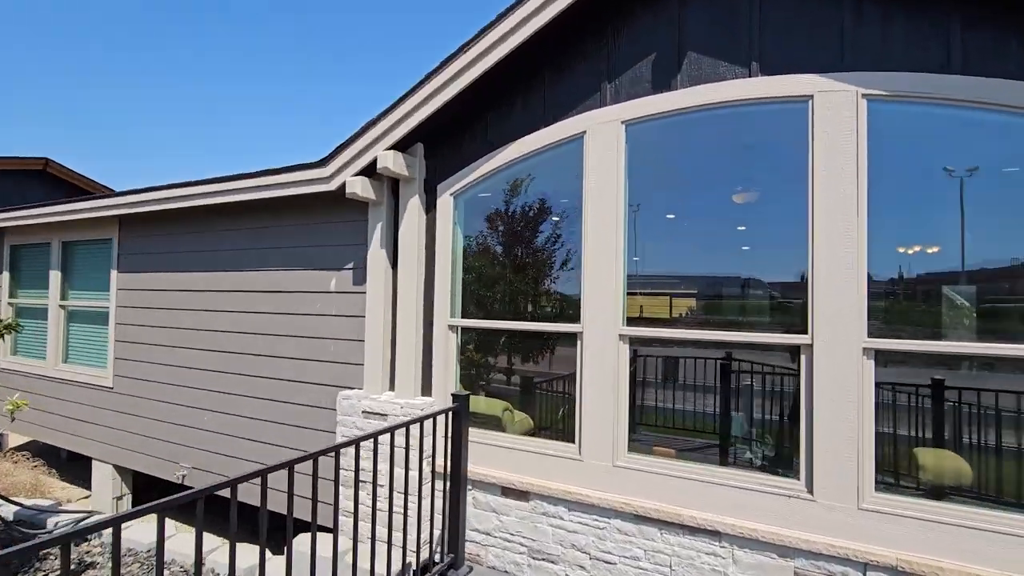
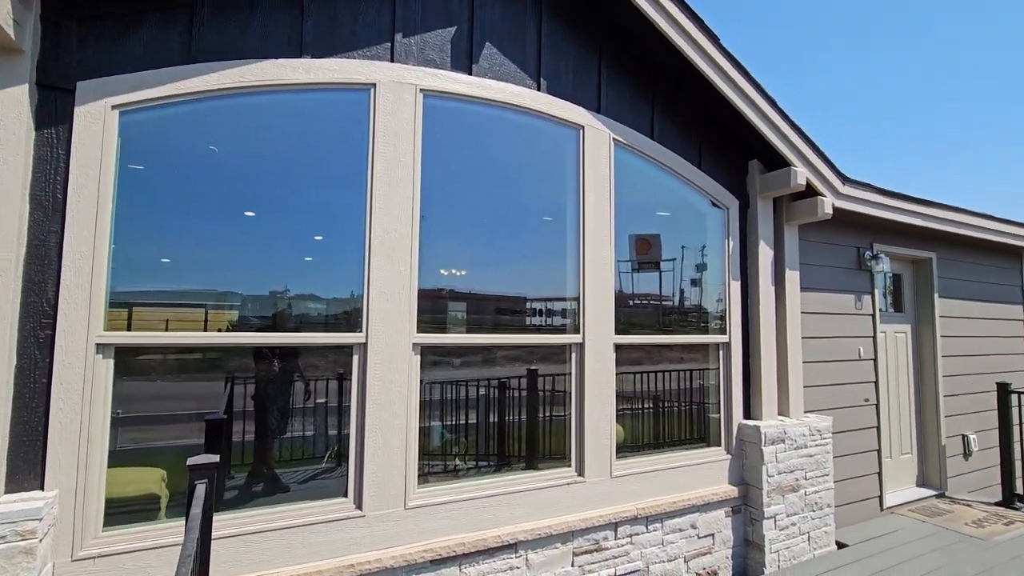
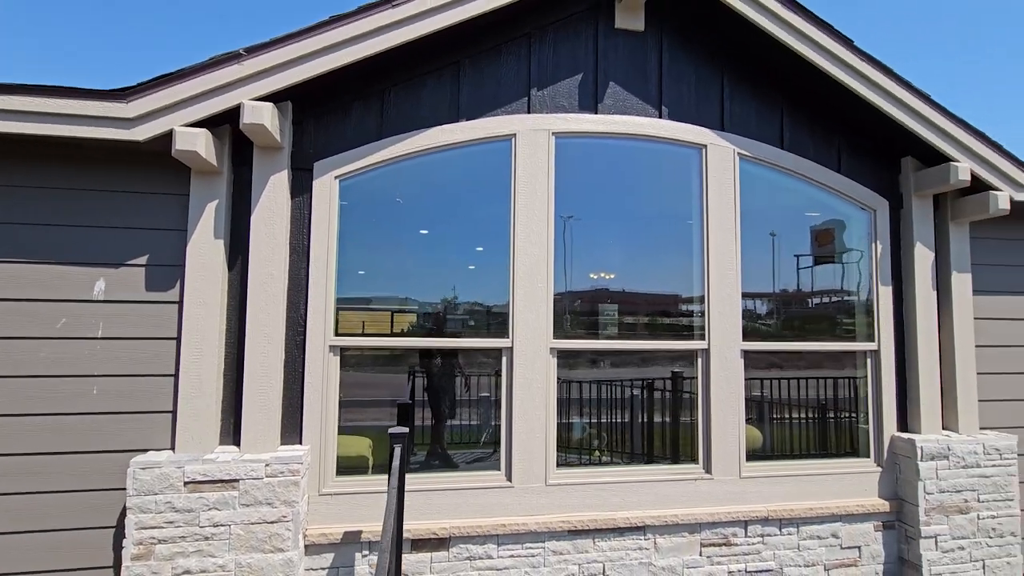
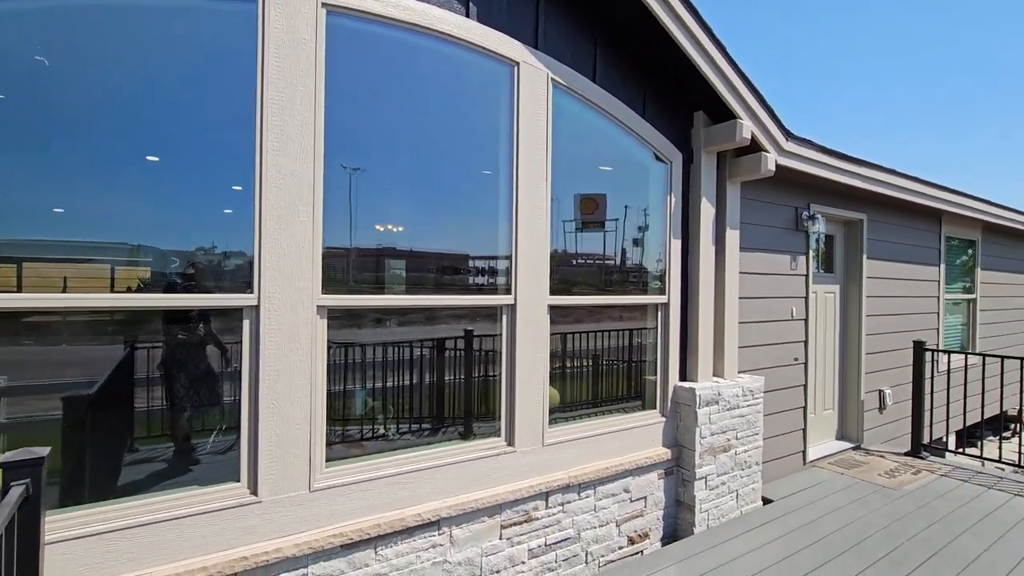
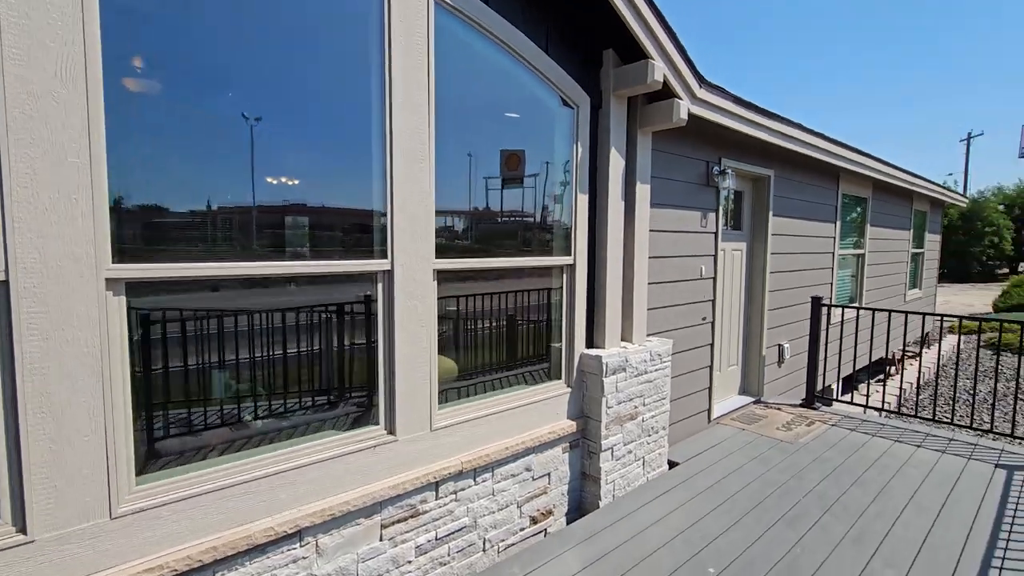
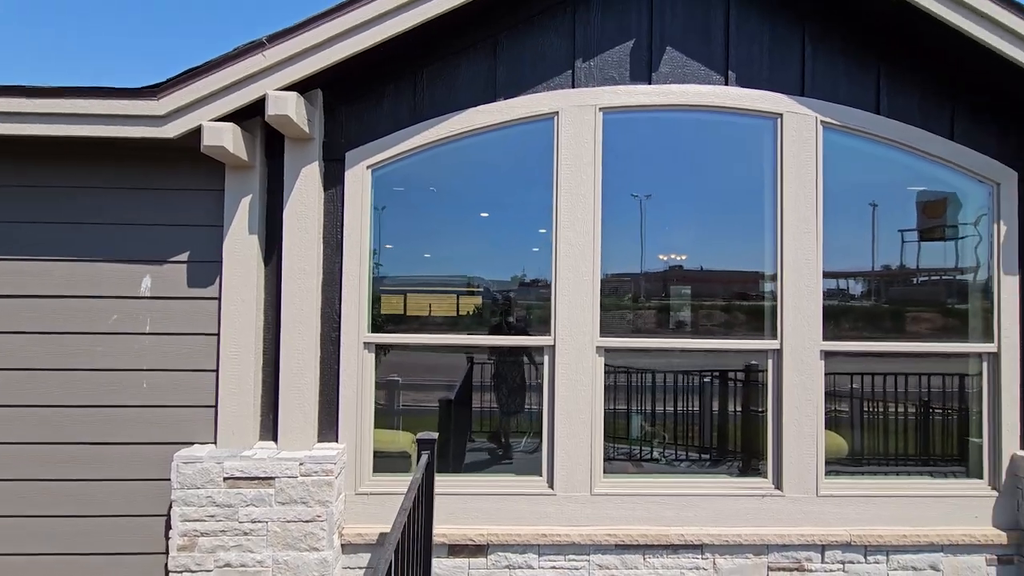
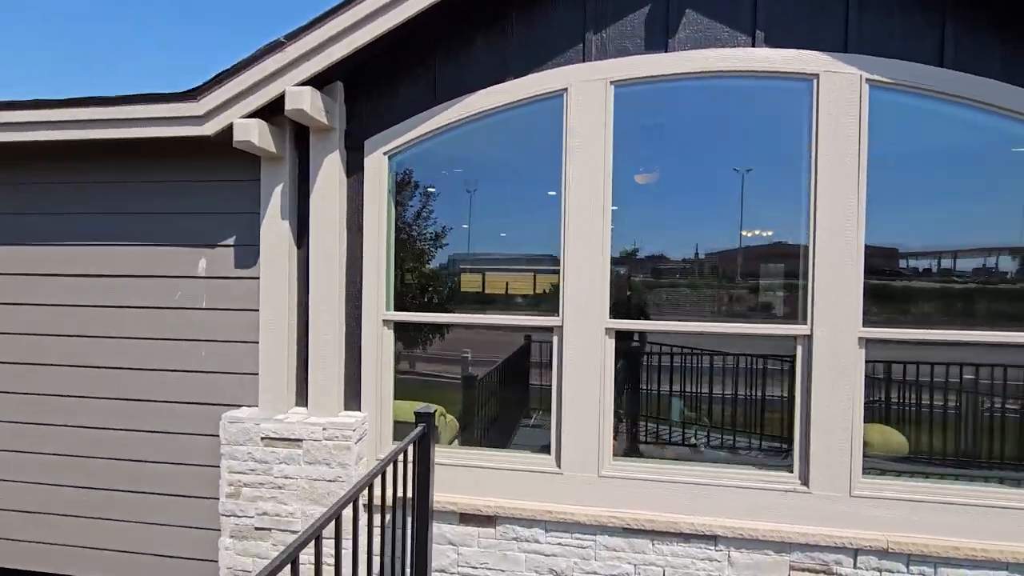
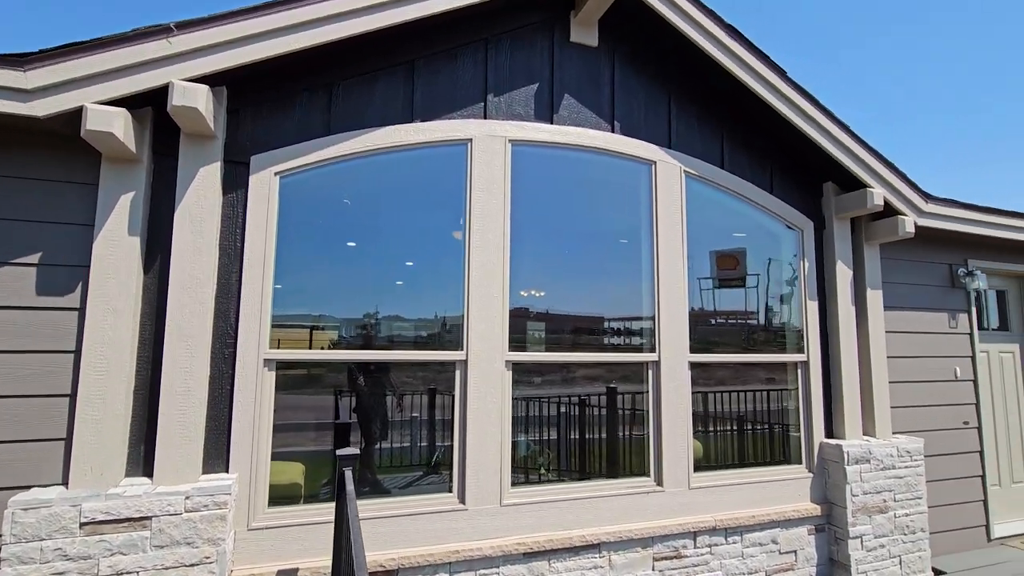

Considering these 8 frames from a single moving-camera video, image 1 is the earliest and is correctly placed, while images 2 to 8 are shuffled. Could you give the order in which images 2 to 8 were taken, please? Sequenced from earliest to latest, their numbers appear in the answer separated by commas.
7, 6, 3, 8, 2, 4, 5
